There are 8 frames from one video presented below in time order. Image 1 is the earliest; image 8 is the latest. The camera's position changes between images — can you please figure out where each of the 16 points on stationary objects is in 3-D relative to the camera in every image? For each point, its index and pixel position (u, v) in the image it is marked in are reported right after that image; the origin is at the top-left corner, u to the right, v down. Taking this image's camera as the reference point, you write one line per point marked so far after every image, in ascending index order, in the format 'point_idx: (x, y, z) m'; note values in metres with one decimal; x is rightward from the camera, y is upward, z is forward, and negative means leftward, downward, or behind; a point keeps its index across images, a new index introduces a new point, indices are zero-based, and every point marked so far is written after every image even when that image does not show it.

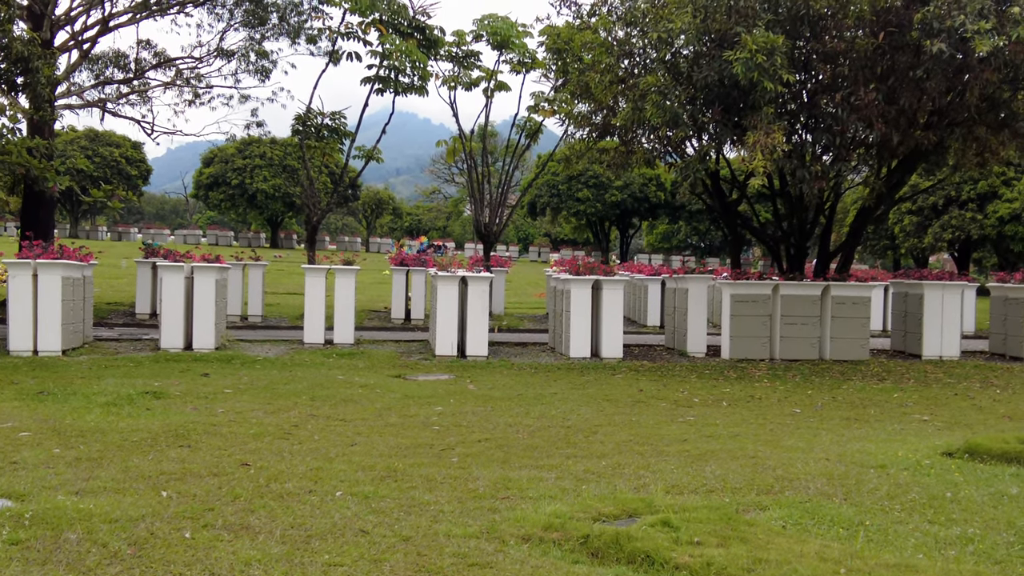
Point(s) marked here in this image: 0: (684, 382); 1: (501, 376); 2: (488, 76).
0: (+2.7, -1.4, +13.2) m
1: (-0.1, -1.4, +13.5) m
2: (-0.5, +3.8, +15.5) m
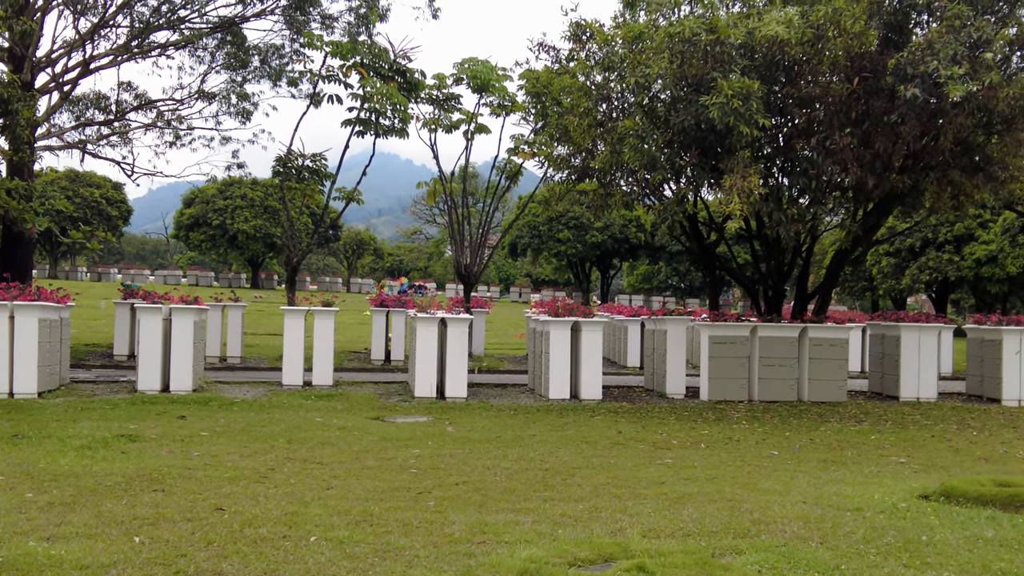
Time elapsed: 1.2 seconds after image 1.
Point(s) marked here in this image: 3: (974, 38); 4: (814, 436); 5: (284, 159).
0: (+2.4, -2.1, +13.2) m
1: (-0.5, -2.0, +13.4) m
2: (-0.9, +3.1, +15.6) m
3: (+6.8, +3.7, +12.4) m
4: (+4.5, -2.2, +12.6) m
5: (-4.0, +2.2, +14.8) m
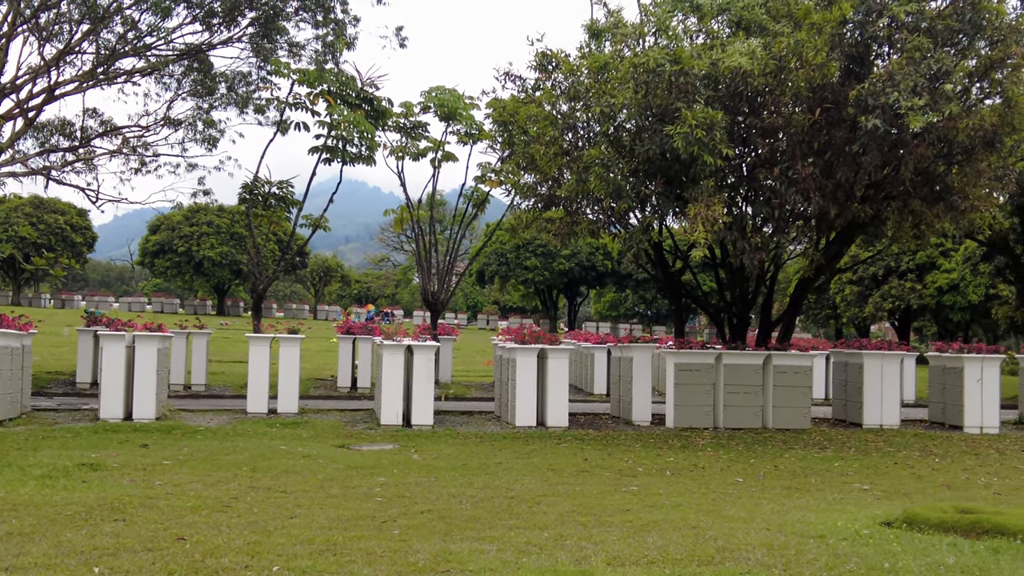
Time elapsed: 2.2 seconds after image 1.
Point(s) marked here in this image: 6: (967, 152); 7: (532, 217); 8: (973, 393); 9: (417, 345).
0: (+1.8, -2.5, +13.2) m
1: (-1.0, -2.5, +13.4) m
2: (-1.5, +2.6, +15.7) m
3: (+6.3, +3.2, +12.7) m
4: (+4.0, -2.6, +12.7) m
5: (-4.6, +1.8, +14.8) m
6: (+7.1, +2.1, +13.4) m
7: (+0.3, +1.3, +15.8) m
8: (+7.6, -1.8, +14.2) m
9: (-1.6, -0.9, +14.0) m
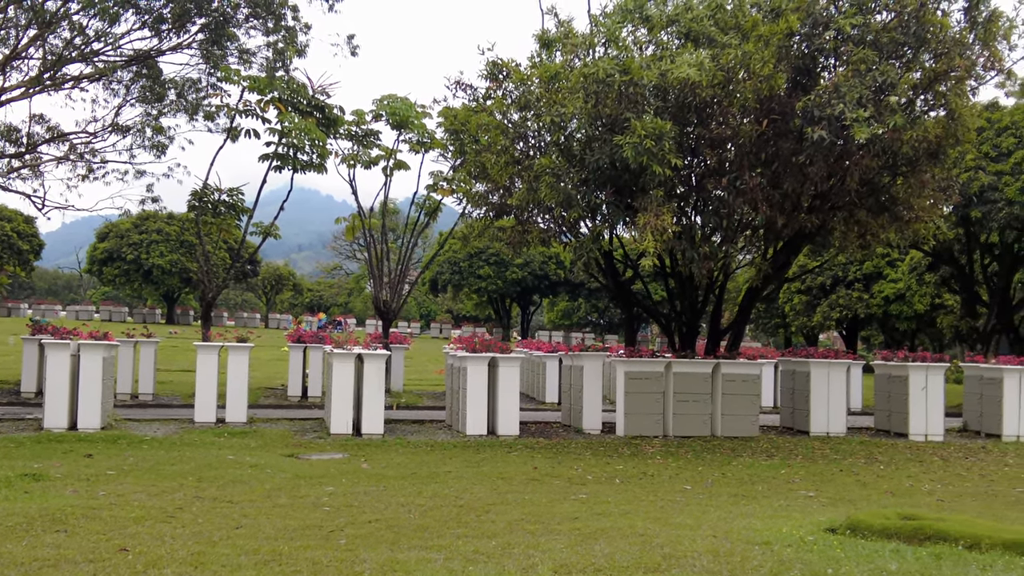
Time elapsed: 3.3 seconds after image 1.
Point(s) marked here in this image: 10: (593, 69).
0: (+1.0, -2.7, +13.2) m
1: (-1.8, -2.6, +13.4) m
2: (-2.3, +2.4, +15.6) m
3: (+5.5, +3.1, +12.8) m
4: (+3.2, -2.7, +12.8) m
5: (-5.4, +1.6, +14.7) m
6: (+6.3, +2.0, +13.6) m
7: (-0.5, +1.1, +15.8) m
8: (+6.8, -1.9, +14.4) m
9: (-2.4, -1.1, +14.0) m
10: (+1.3, +3.4, +13.2) m
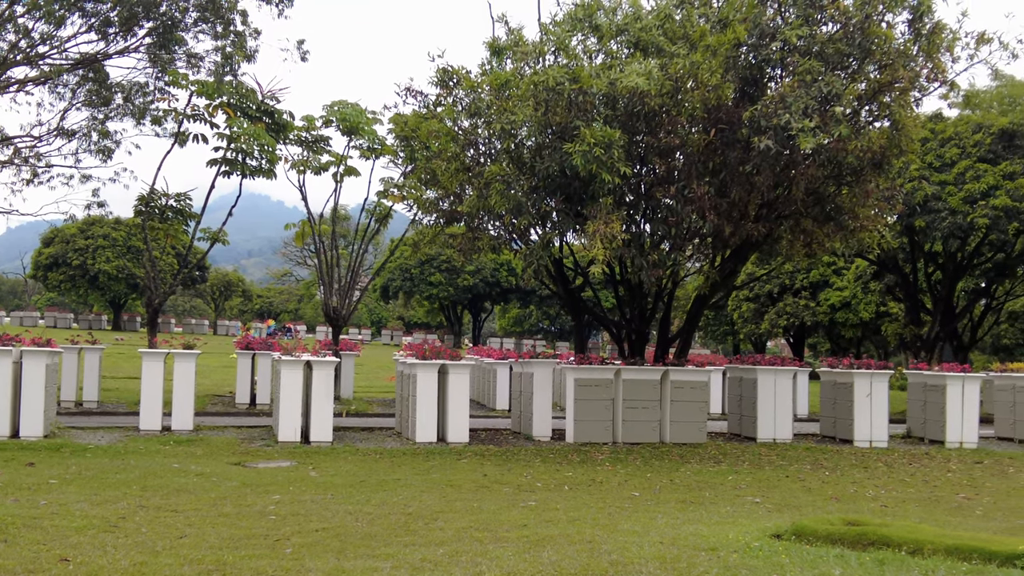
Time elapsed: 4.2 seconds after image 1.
0: (+0.2, -2.8, +13.3) m
1: (-2.6, -2.7, +13.3) m
2: (-3.1, +2.3, +15.6) m
3: (+4.7, +3.0, +13.0) m
4: (+2.4, -2.8, +12.9) m
5: (-6.2, +1.5, +14.5) m
6: (+5.5, +1.9, +13.8) m
7: (-1.4, +1.0, +15.8) m
8: (+6.0, -2.0, +14.6) m
9: (-3.2, -1.2, +13.9) m
10: (+0.5, +3.3, +13.3) m
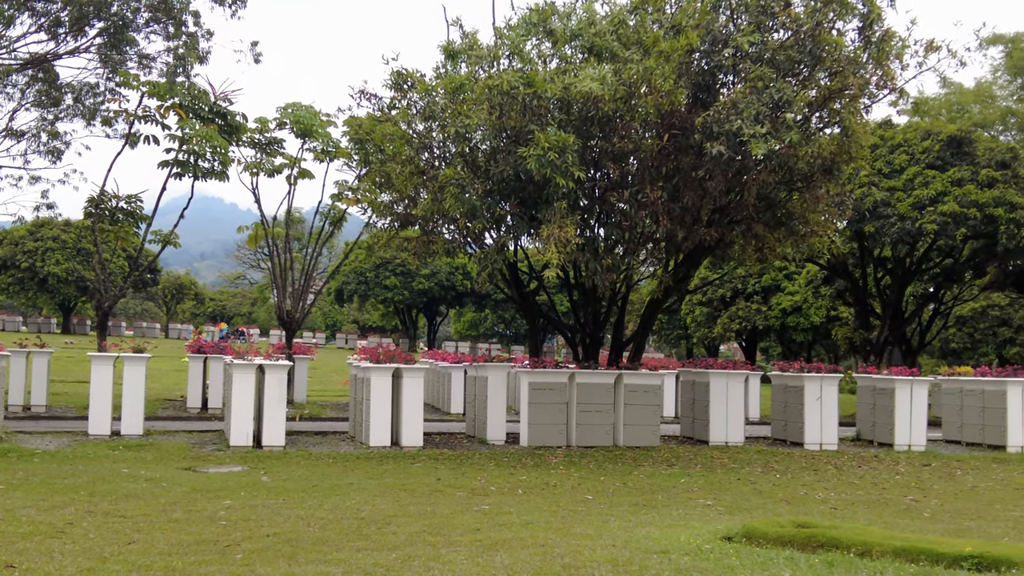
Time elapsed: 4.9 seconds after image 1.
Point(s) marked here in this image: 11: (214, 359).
0: (-0.5, -2.8, +13.3) m
1: (-3.3, -2.8, +13.2) m
2: (-3.9, +2.3, +15.5) m
3: (+4.0, +2.9, +13.1) m
4: (+1.7, -2.9, +12.9) m
5: (-7.0, +1.5, +14.4) m
6: (+4.8, +1.8, +13.9) m
7: (-2.2, +1.0, +15.8) m
8: (+5.2, -2.1, +14.8) m
9: (-3.9, -1.2, +13.8) m
10: (-0.2, +3.2, +13.3) m
11: (-5.8, -1.4, +16.9) m
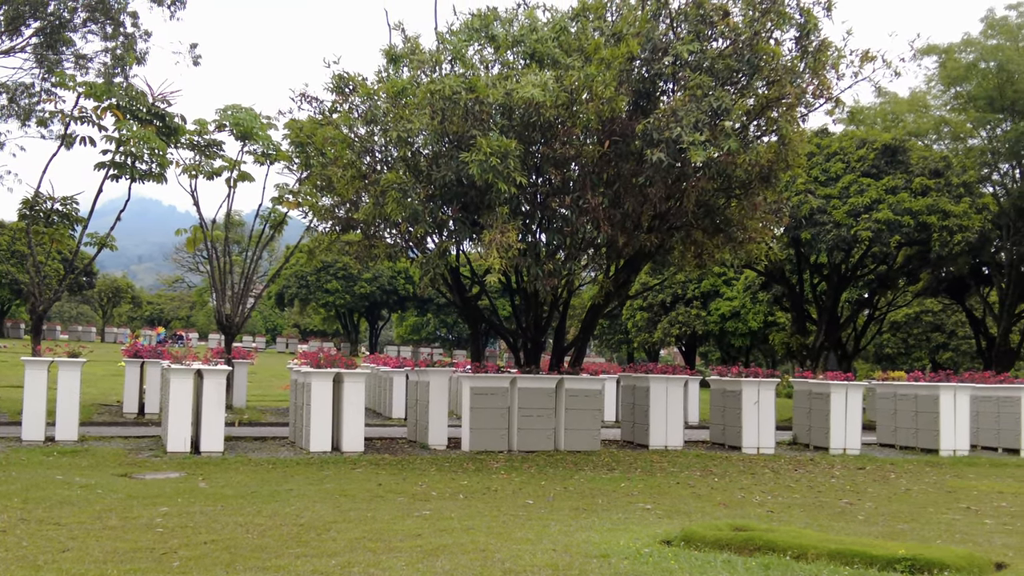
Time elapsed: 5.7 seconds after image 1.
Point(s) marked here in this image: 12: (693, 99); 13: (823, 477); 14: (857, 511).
0: (-1.4, -2.9, +13.2) m
1: (-4.3, -2.8, +13.1) m
2: (-4.9, +2.2, +15.4) m
3: (+3.1, +2.8, +13.3) m
4: (+0.8, -3.0, +13.0) m
5: (-7.9, +1.4, +14.1) m
6: (+3.8, +1.7, +14.1) m
7: (-3.2, +0.9, +15.7) m
8: (+4.2, -2.2, +15.0) m
9: (-4.9, -1.3, +13.7) m
10: (-1.1, +3.1, +13.3) m
11: (-6.8, -1.4, +16.7) m
12: (+2.8, +2.9, +13.3) m
13: (+5.0, -3.0, +13.7) m
14: (+4.8, -3.1, +11.9) m
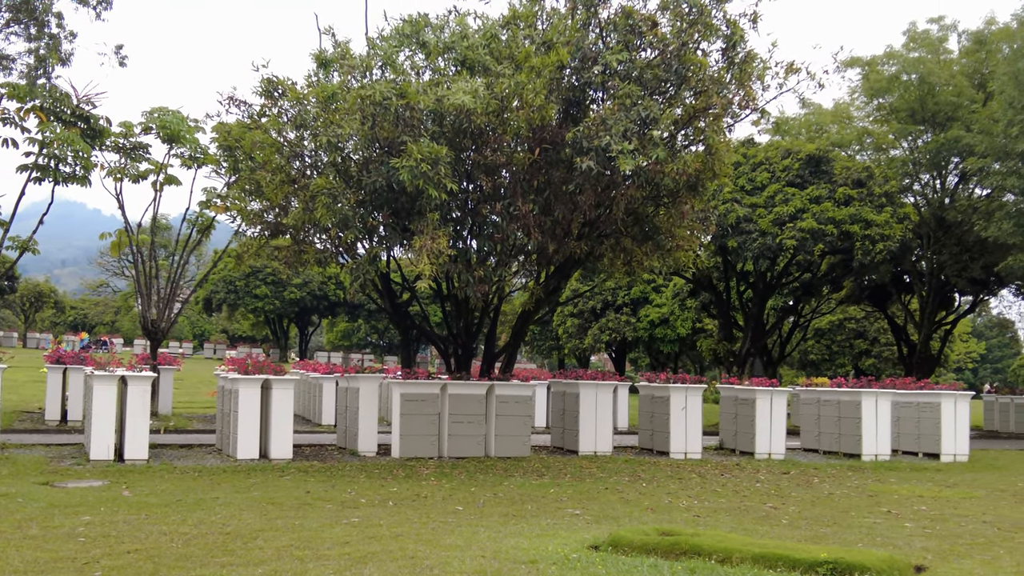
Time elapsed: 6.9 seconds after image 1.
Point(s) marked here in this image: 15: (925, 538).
0: (-2.5, -3.0, +13.2) m
1: (-5.4, -2.9, +12.9) m
2: (-6.1, +2.1, +15.2) m
3: (+2.0, +2.7, +13.4) m
4: (-0.3, -3.1, +13.0) m
5: (-9.0, +1.4, +13.8) m
6: (+2.7, +1.6, +14.3) m
7: (-4.4, +0.8, +15.6) m
8: (+3.0, -2.3, +15.1) m
9: (-6.0, -1.4, +13.5) m
10: (-2.2, +3.0, +13.2) m
11: (-8.1, -1.5, +16.4) m
12: (+1.7, +2.8, +13.4) m
13: (+3.8, -3.1, +13.9) m
14: (+3.7, -3.2, +12.1) m
15: (+5.0, -3.1, +10.5) m
